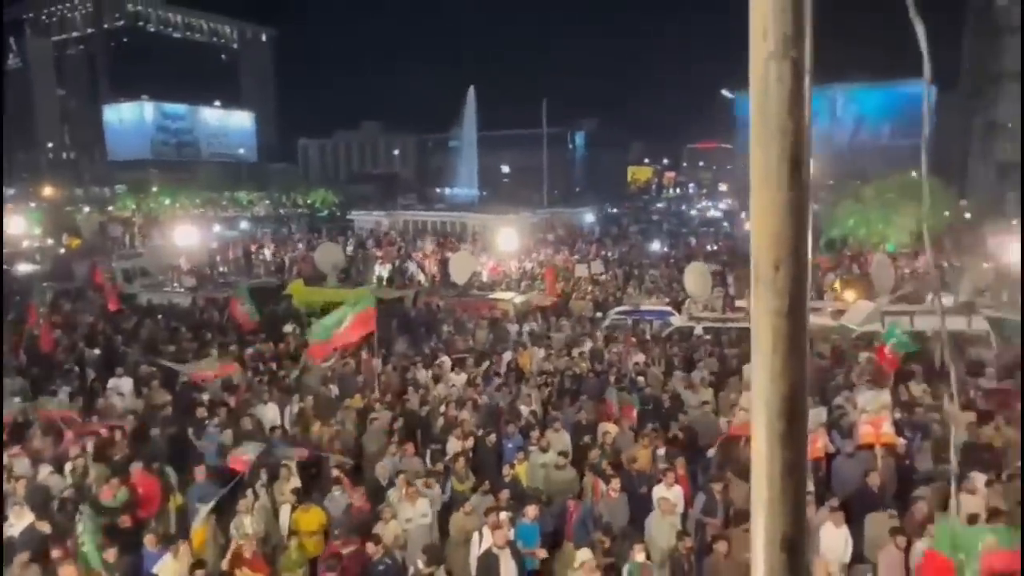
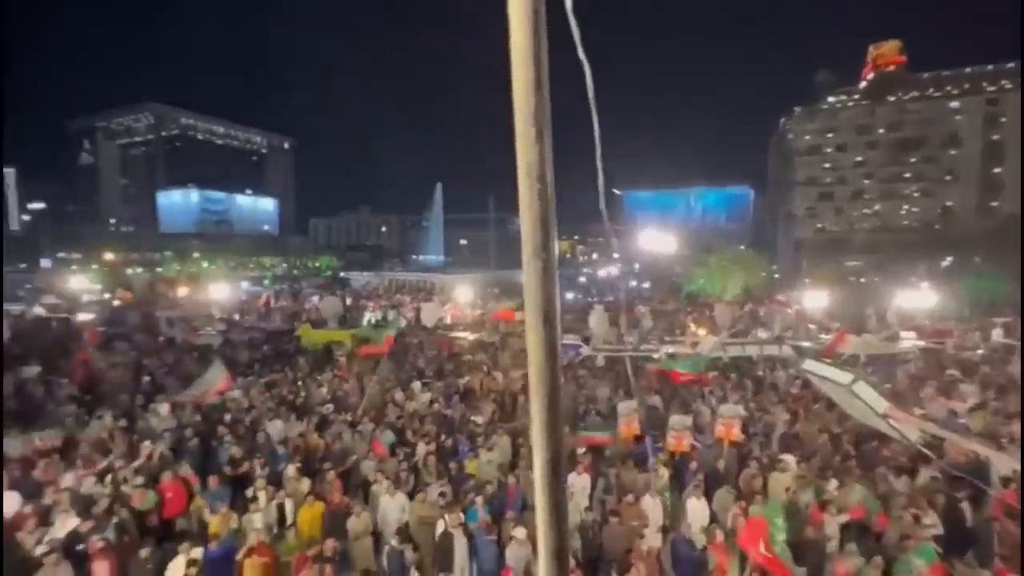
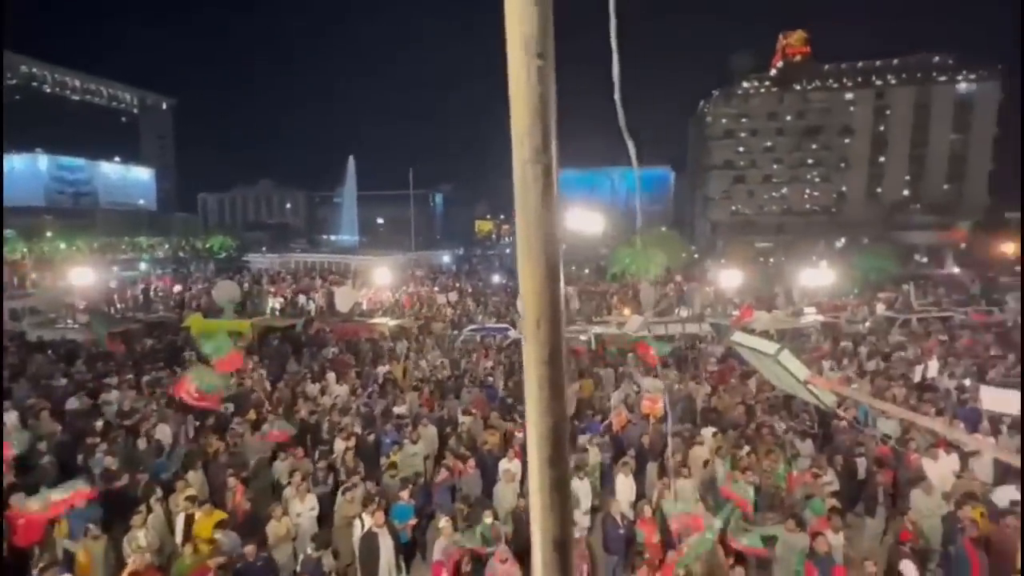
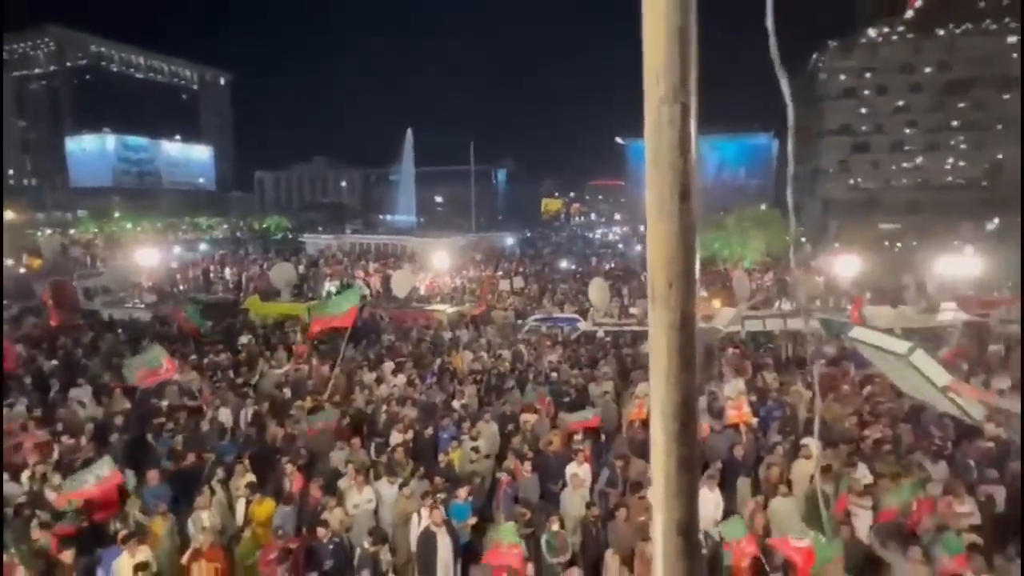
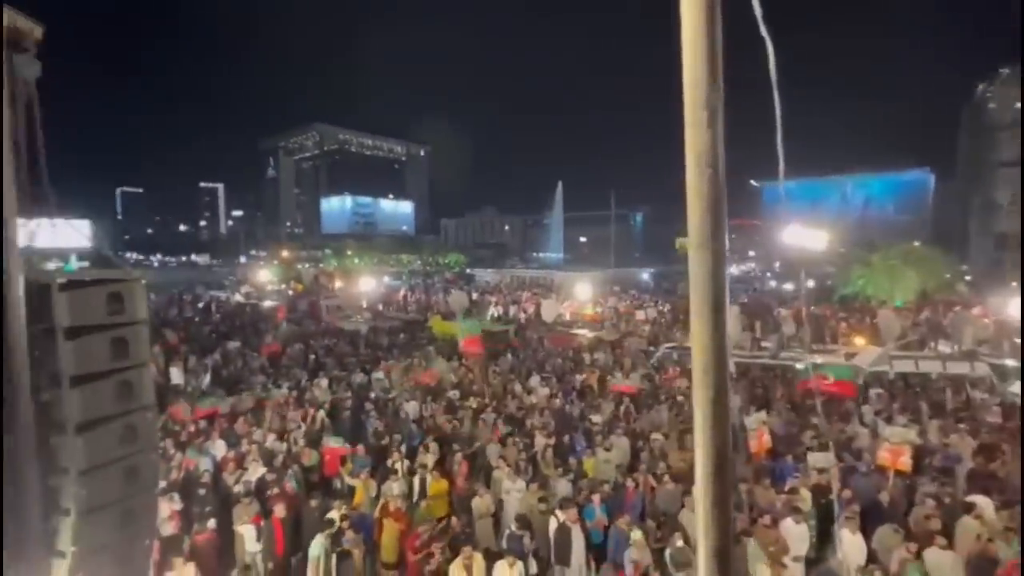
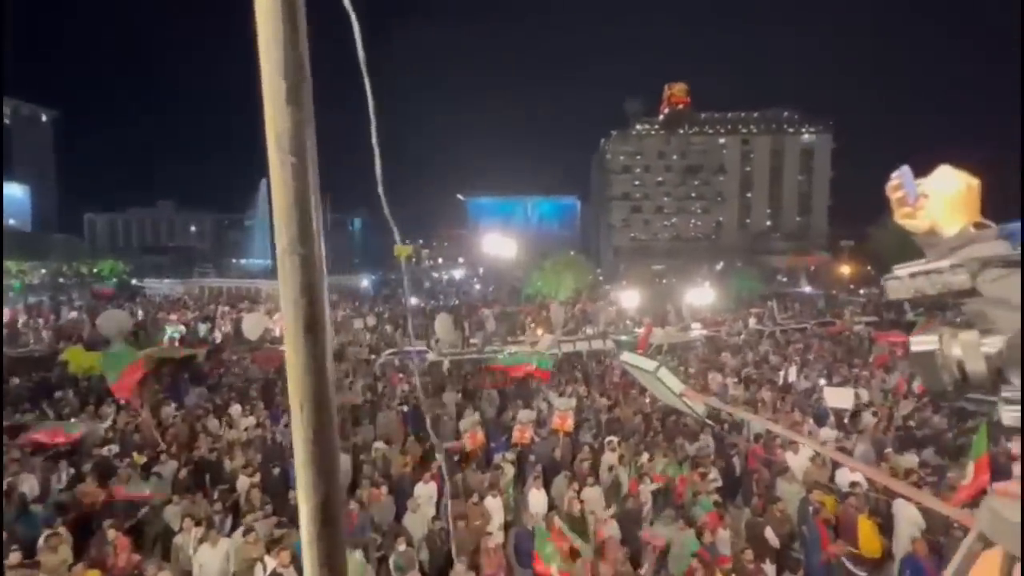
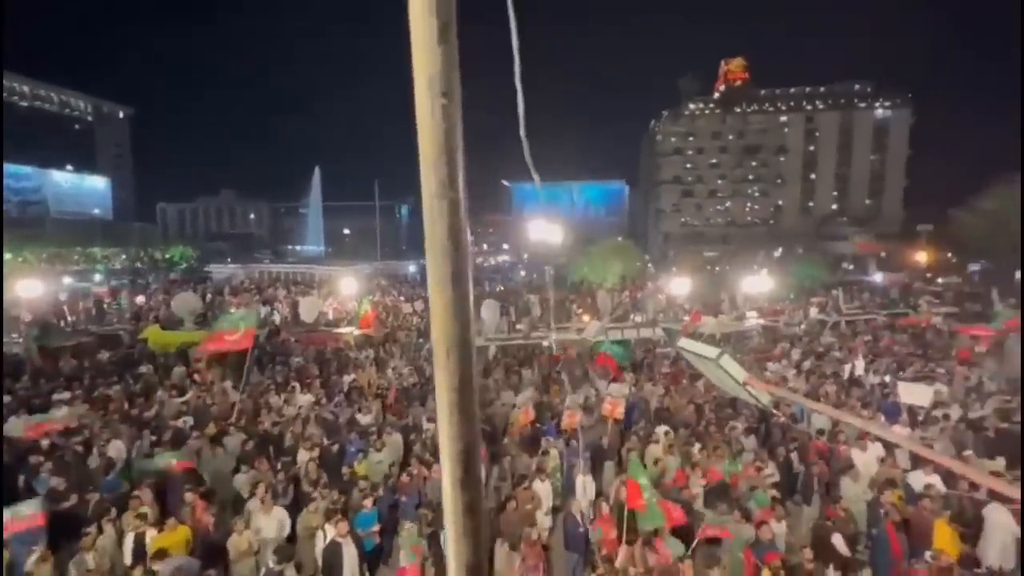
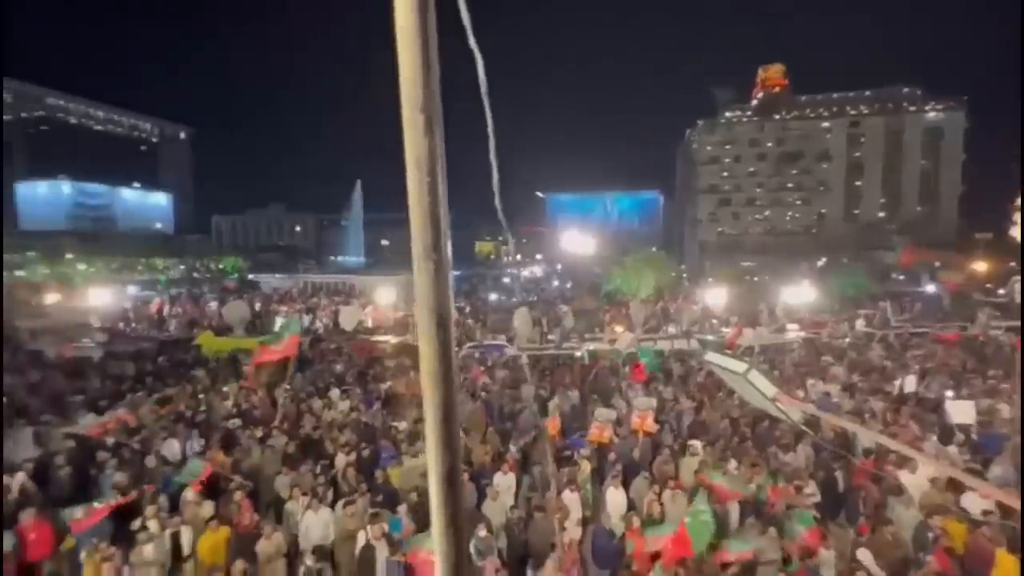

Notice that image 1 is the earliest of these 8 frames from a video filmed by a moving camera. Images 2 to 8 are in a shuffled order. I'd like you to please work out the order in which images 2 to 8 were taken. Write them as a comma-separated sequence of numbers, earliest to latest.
4, 3, 7, 6, 8, 2, 5
